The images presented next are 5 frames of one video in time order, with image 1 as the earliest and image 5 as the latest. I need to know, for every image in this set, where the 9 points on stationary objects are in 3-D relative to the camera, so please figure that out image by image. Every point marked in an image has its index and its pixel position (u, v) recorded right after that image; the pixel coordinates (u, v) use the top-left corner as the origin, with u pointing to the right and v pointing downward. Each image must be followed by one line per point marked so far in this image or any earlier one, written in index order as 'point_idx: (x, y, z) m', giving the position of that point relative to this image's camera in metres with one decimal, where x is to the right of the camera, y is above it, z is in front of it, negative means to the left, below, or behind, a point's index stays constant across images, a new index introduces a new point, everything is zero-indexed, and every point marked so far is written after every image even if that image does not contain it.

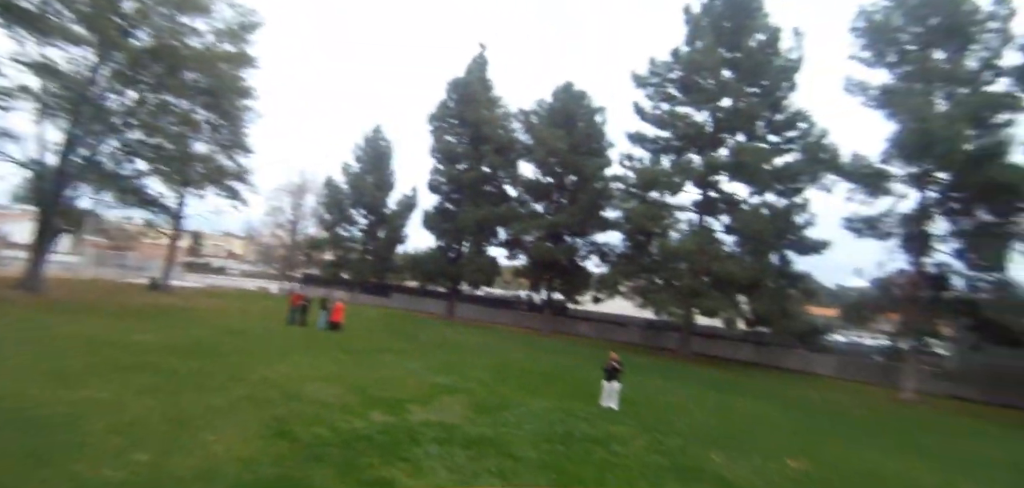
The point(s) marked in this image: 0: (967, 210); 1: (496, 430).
0: (+18.6, +1.4, +18.5) m
1: (-0.3, -3.7, +9.1) m
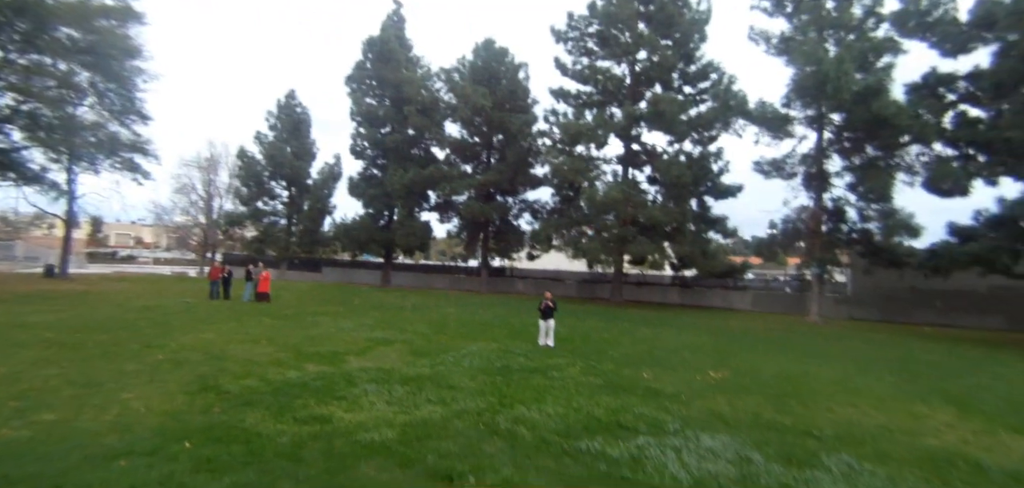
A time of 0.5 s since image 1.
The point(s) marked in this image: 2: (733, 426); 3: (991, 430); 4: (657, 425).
0: (+15.6, +4.4, +20.8) m
1: (-1.6, -2.5, +9.3) m
2: (+3.3, -2.7, +6.9) m
3: (+7.4, -2.9, +7.1) m
4: (+2.1, -2.6, +6.6) m
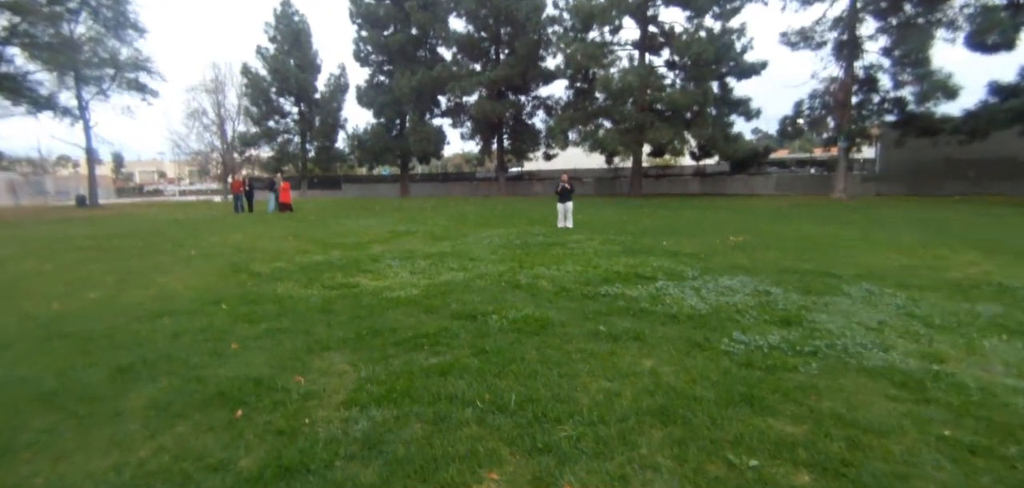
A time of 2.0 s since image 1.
0: (+15.9, +9.8, +18.7) m
1: (-1.2, -0.1, +9.5) m
2: (+3.6, -0.4, +6.9) m
3: (+7.7, -0.3, +6.9) m
4: (+2.4, -0.4, +6.7) m
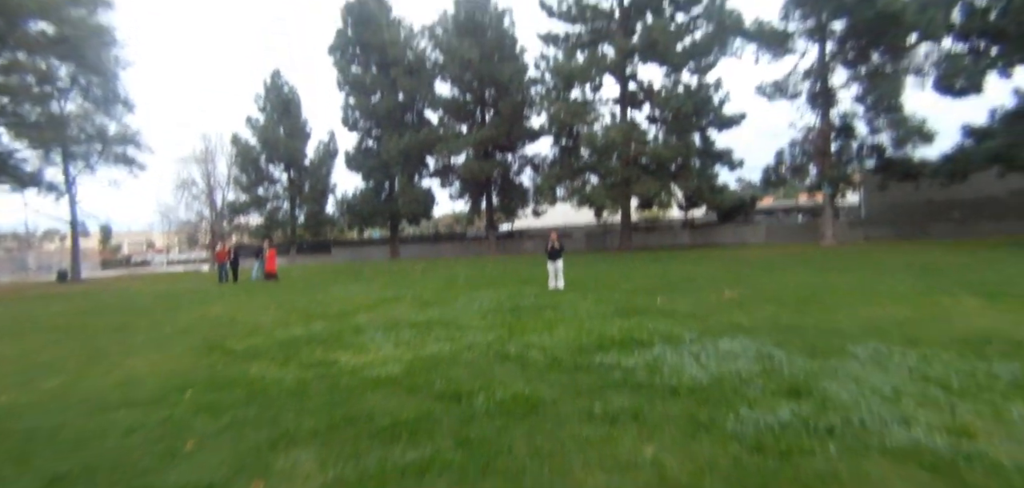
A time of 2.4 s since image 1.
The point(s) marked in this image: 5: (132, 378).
0: (+15.1, +8.0, +19.8) m
1: (-1.4, -1.4, +9.1) m
2: (+3.5, -1.3, +6.6) m
3: (+7.5, -1.0, +6.7) m
4: (+2.2, -1.3, +6.4) m
5: (-4.9, -1.7, +5.8) m
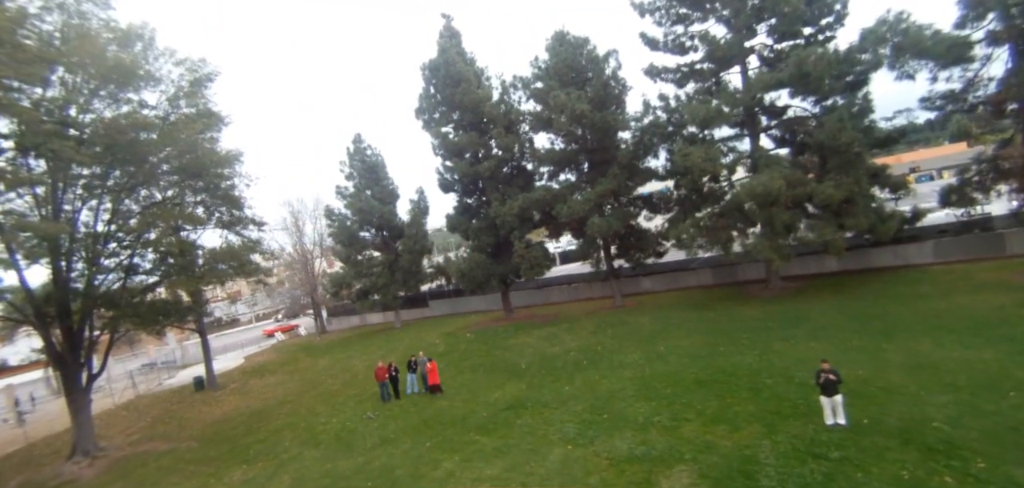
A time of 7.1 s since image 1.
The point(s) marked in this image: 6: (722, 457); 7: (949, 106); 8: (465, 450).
0: (+20.7, +6.8, +16.6) m
1: (+4.7, -4.8, +7.4) m
2: (+9.3, -4.1, +4.5) m
3: (+13.3, -3.3, +4.3) m
4: (+8.1, -4.3, +4.4) m
5: (+1.1, -5.7, +4.4) m
6: (+4.7, -4.7, +10.1) m
7: (+18.5, +5.6, +18.9) m
8: (-1.3, -5.7, +12.9) m
